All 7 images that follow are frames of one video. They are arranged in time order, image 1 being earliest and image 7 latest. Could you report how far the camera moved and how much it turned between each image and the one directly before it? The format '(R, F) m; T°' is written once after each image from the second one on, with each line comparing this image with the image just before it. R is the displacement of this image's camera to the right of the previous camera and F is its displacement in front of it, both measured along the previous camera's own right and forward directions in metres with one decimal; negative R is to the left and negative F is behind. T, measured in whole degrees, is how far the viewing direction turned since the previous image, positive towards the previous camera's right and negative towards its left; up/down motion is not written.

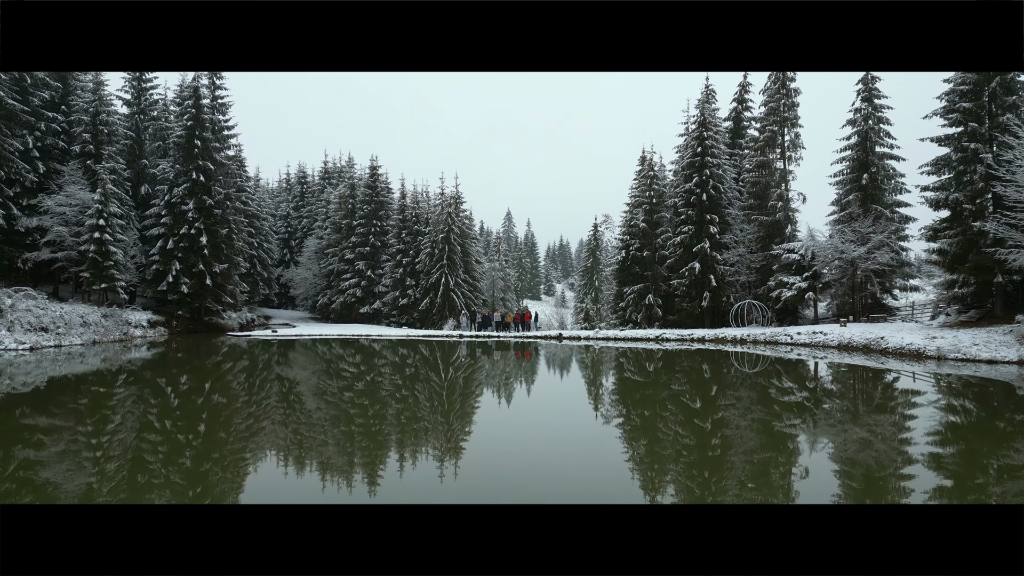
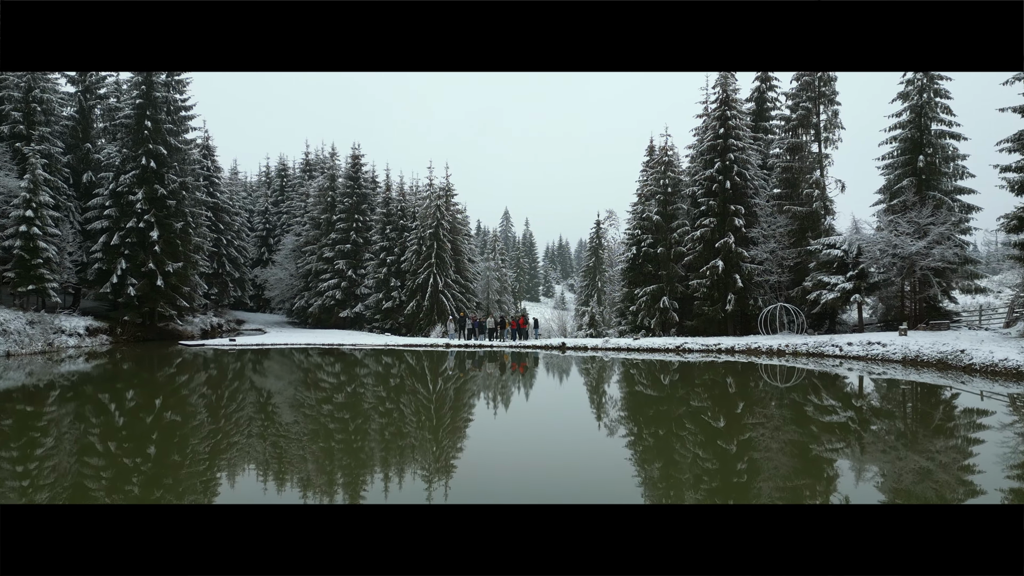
(+0.1, +2.4) m; 0°
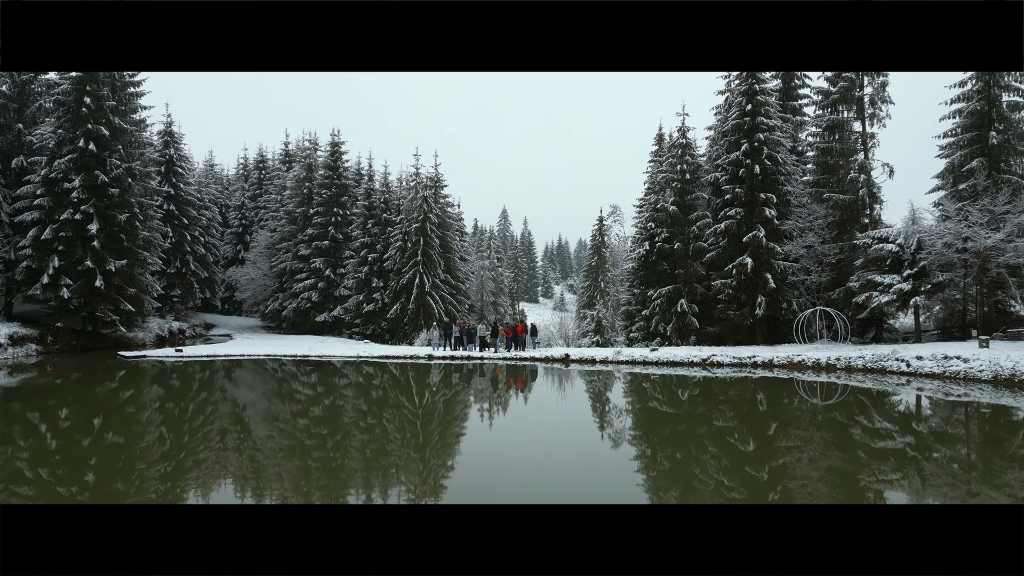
(+0.1, +2.2) m; 0°
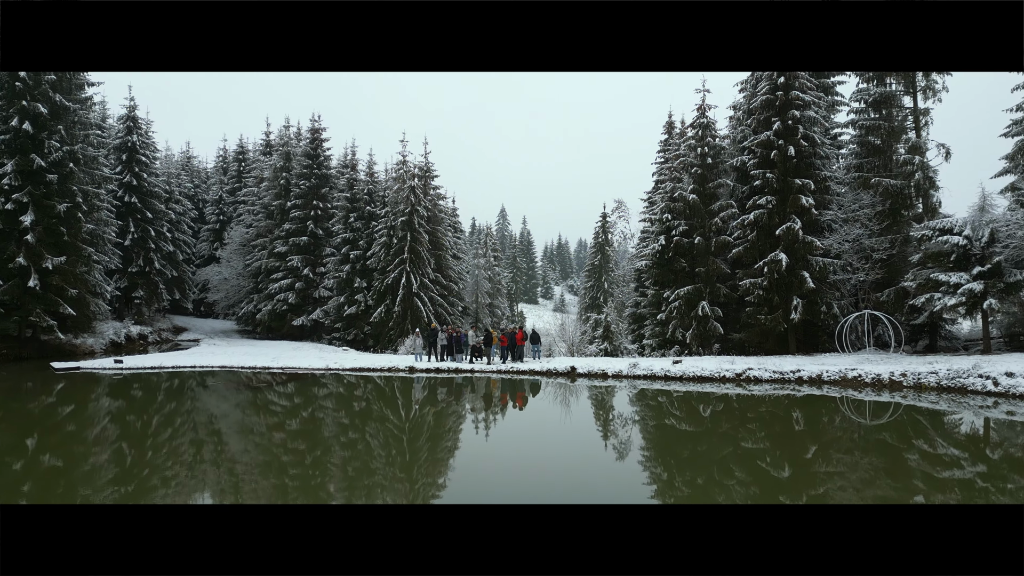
(+0.1, +1.9) m; 0°
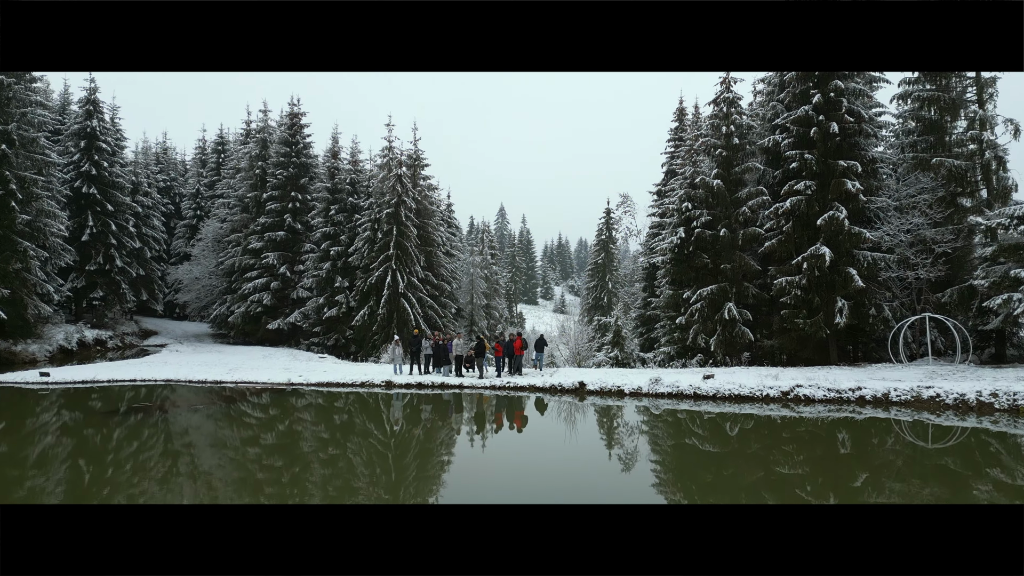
(+0.1, +1.7) m; 0°
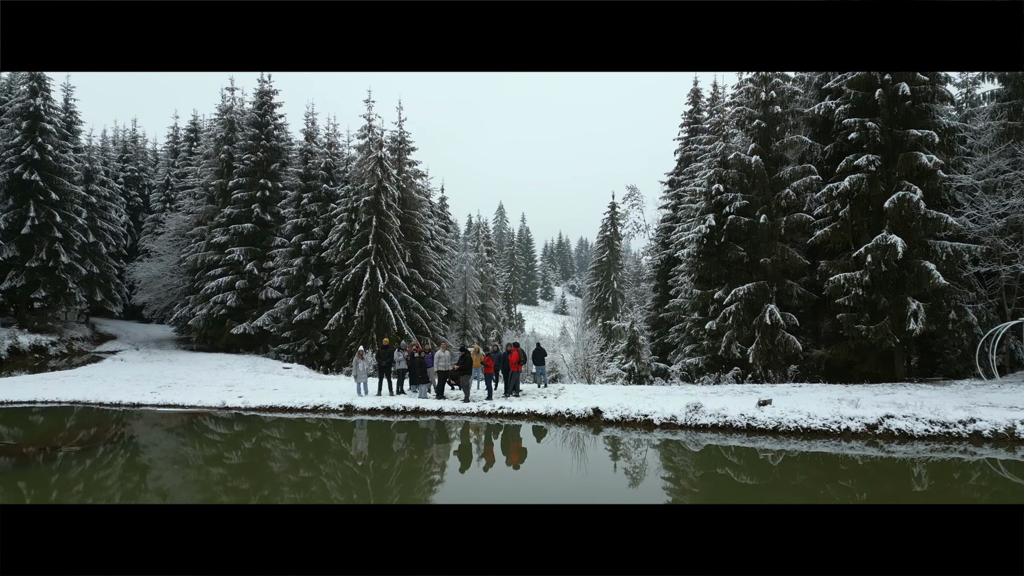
(+0.1, +1.9) m; 0°
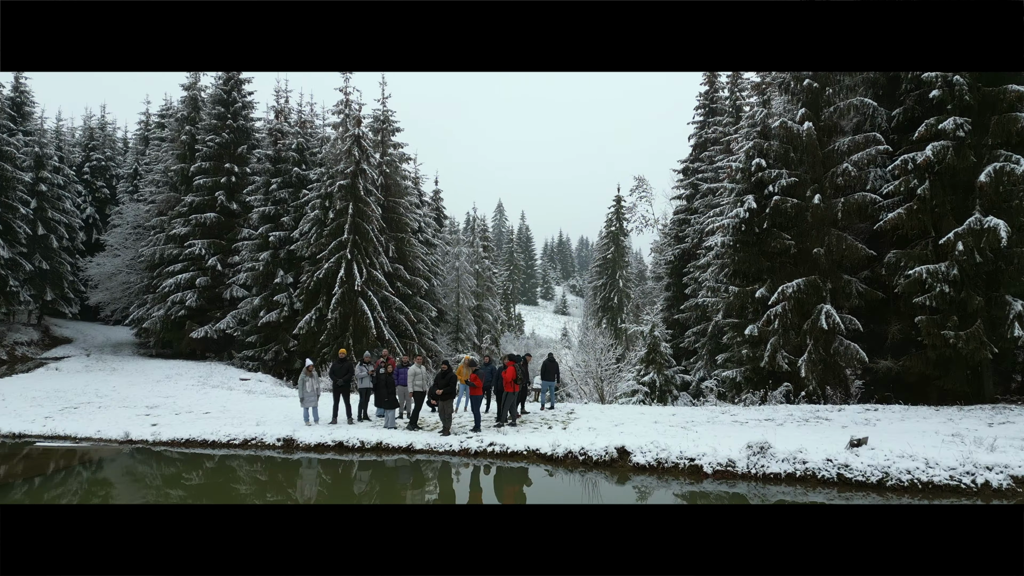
(+0.1, +1.7) m; 0°
